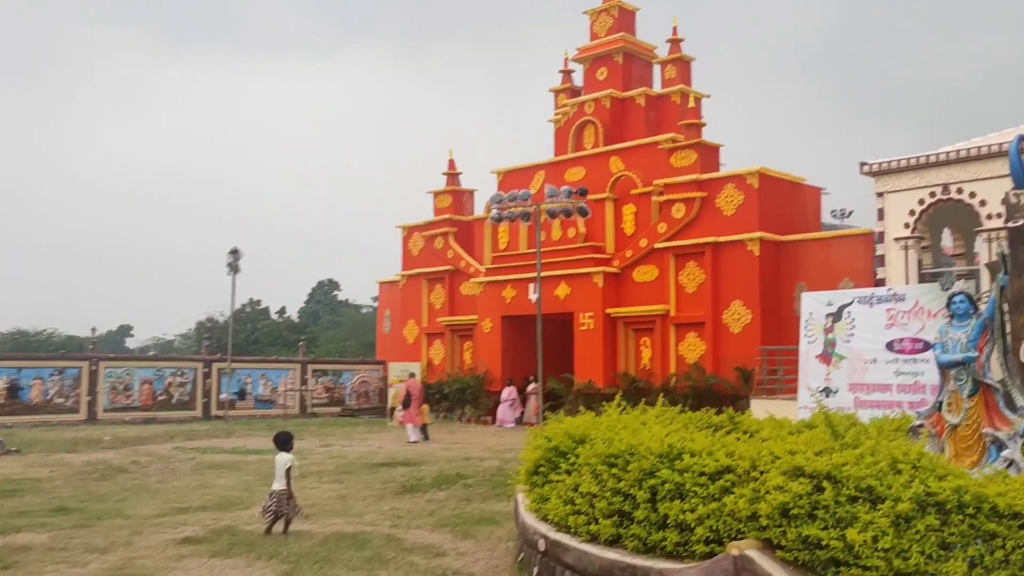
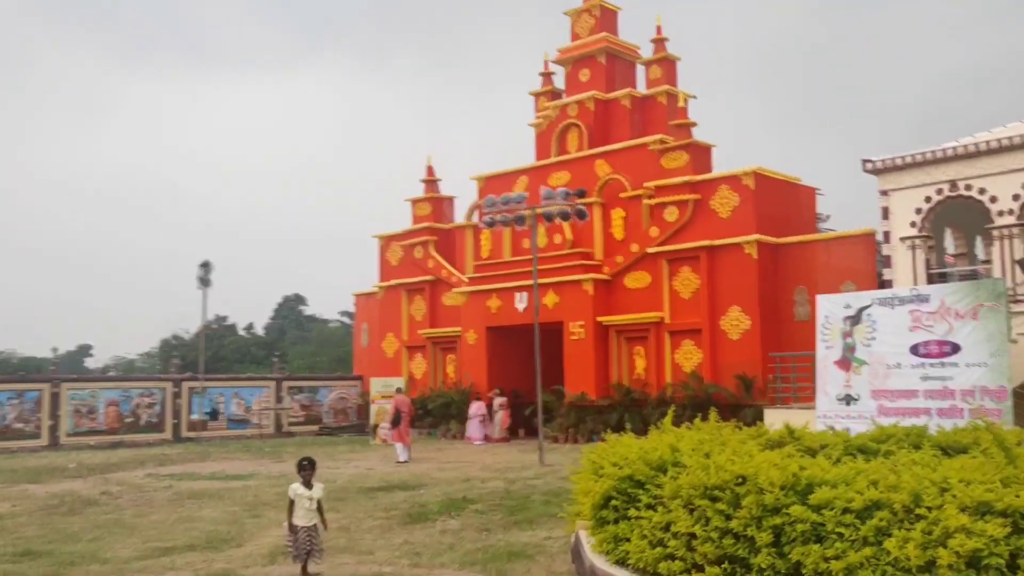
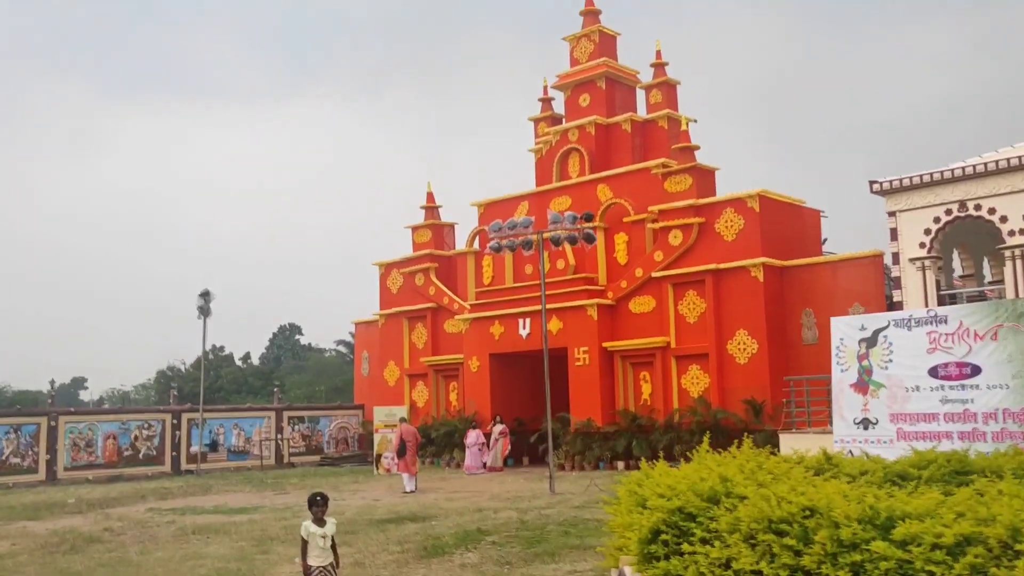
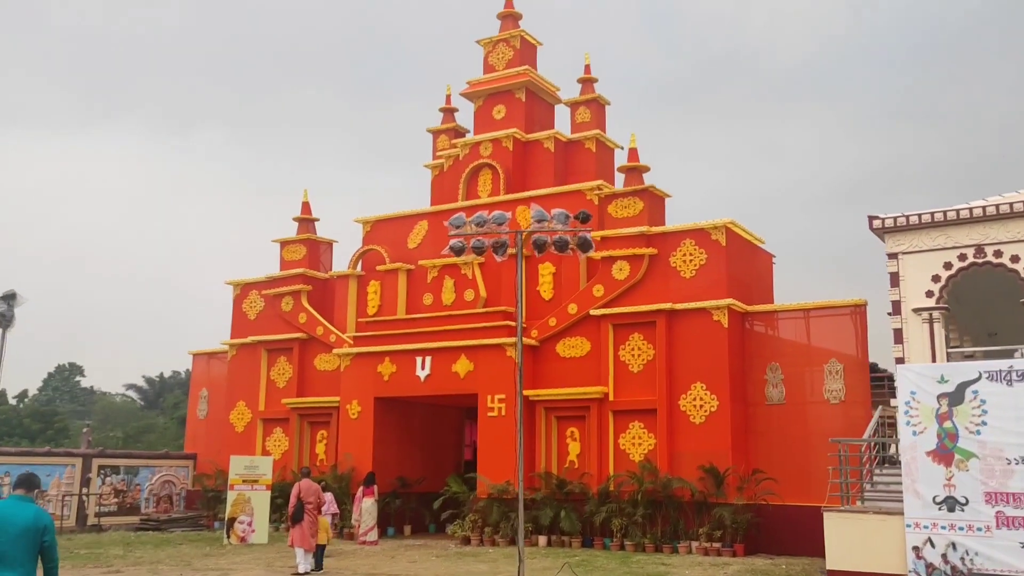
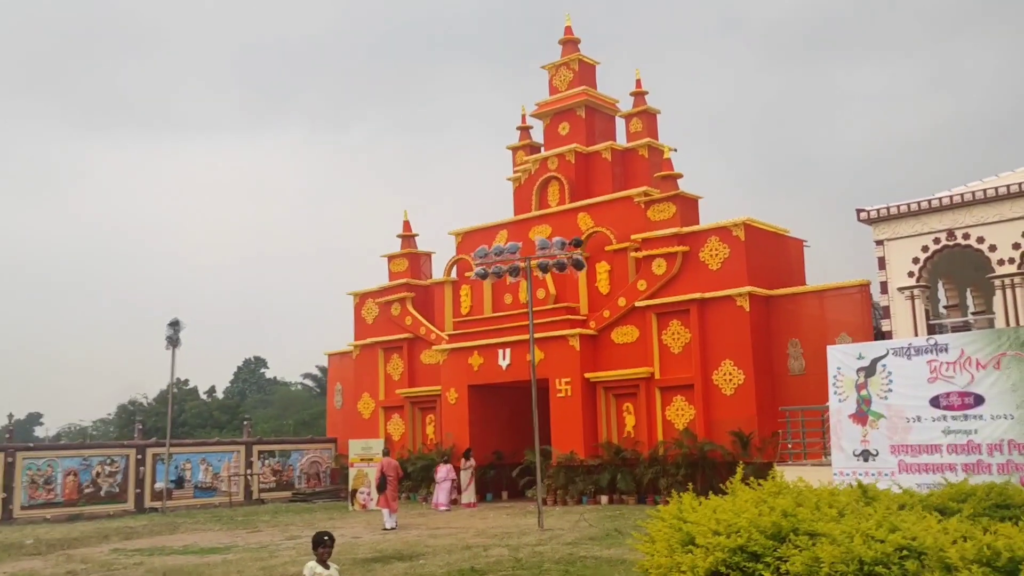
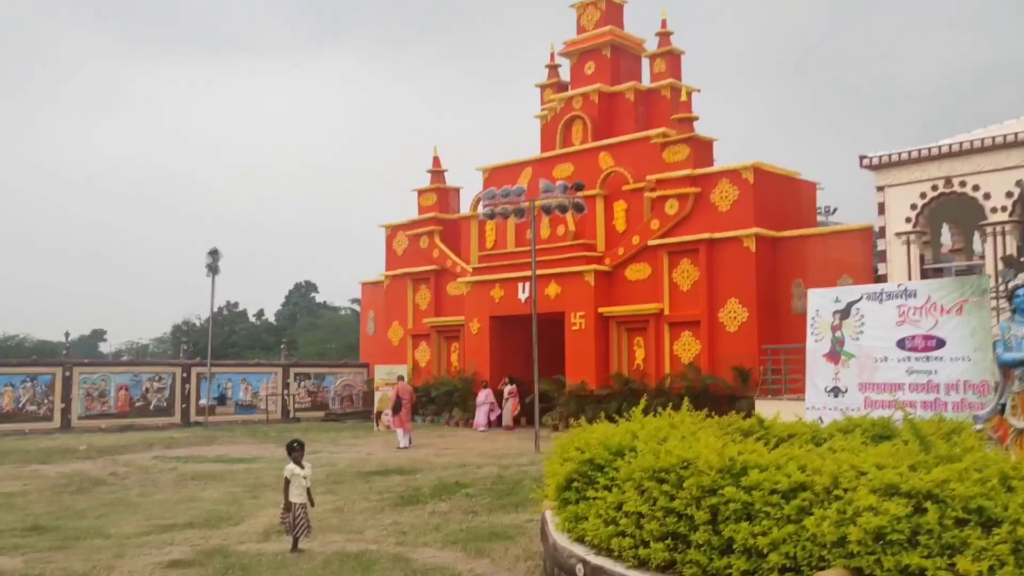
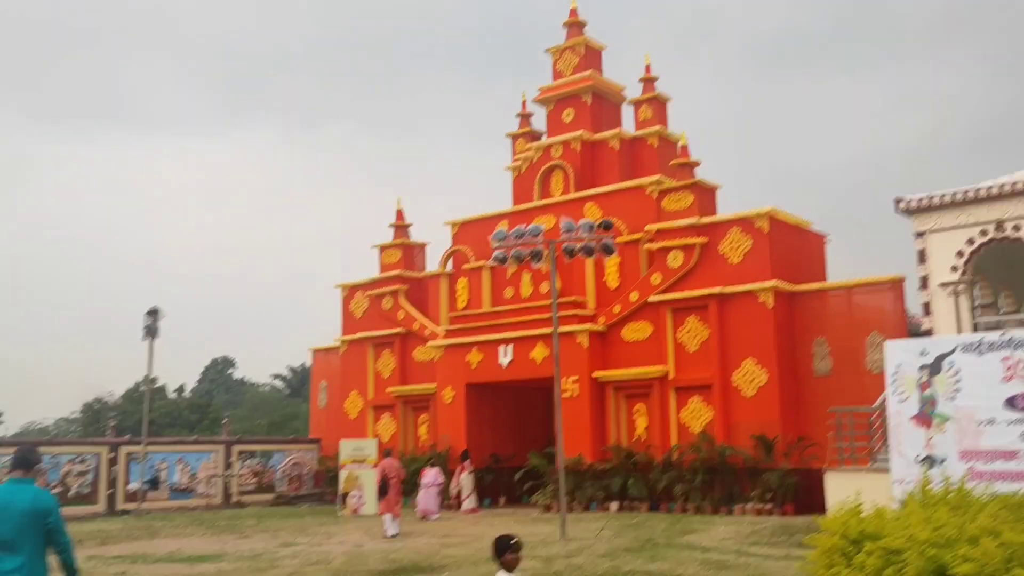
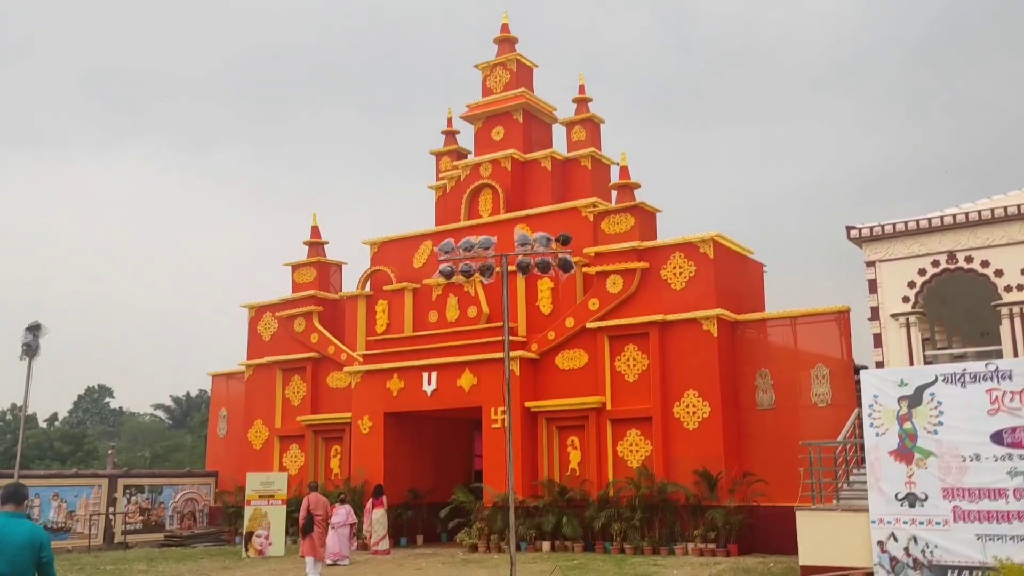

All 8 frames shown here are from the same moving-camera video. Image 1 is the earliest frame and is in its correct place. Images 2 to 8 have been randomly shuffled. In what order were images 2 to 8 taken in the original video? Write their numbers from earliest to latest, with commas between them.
6, 2, 3, 5, 7, 8, 4
